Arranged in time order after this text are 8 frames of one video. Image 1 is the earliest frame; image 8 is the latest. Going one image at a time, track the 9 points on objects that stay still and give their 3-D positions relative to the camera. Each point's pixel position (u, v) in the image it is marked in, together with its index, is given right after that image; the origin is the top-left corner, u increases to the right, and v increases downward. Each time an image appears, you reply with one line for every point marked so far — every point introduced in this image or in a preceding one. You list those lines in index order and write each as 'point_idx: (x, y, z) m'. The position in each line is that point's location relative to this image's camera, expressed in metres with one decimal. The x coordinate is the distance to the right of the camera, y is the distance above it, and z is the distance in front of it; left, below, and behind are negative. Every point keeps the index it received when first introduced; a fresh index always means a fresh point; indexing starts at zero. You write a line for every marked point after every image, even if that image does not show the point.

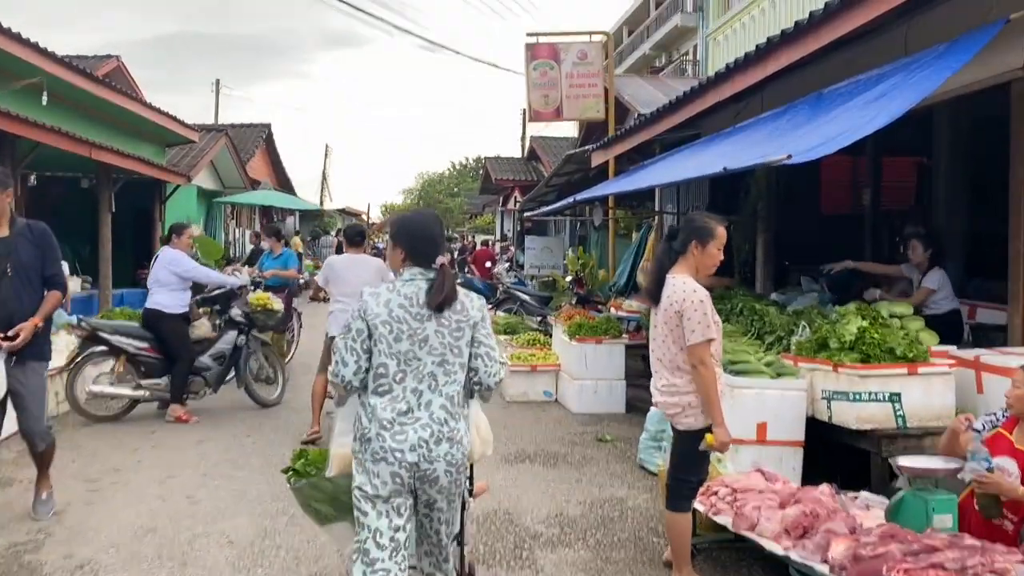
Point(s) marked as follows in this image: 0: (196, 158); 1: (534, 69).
0: (-6.6, +2.7, +17.3) m
1: (+0.3, +3.3, +12.4) m
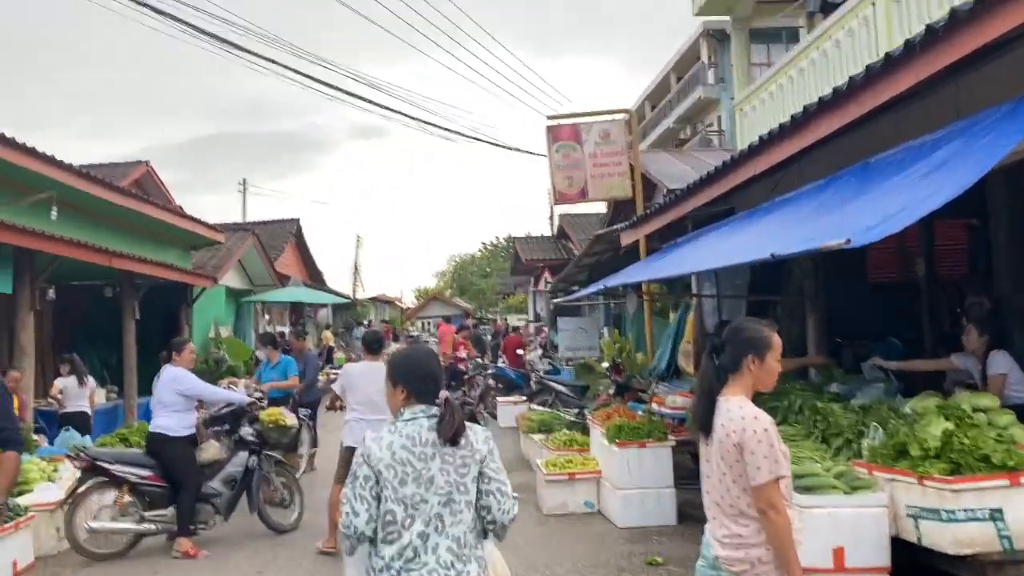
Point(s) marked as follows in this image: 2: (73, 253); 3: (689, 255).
0: (-6.0, +0.6, +17.2) m
1: (+0.6, +2.0, +12.1) m
2: (-5.6, +0.4, +10.5) m
3: (+1.7, +0.3, +8.1) m
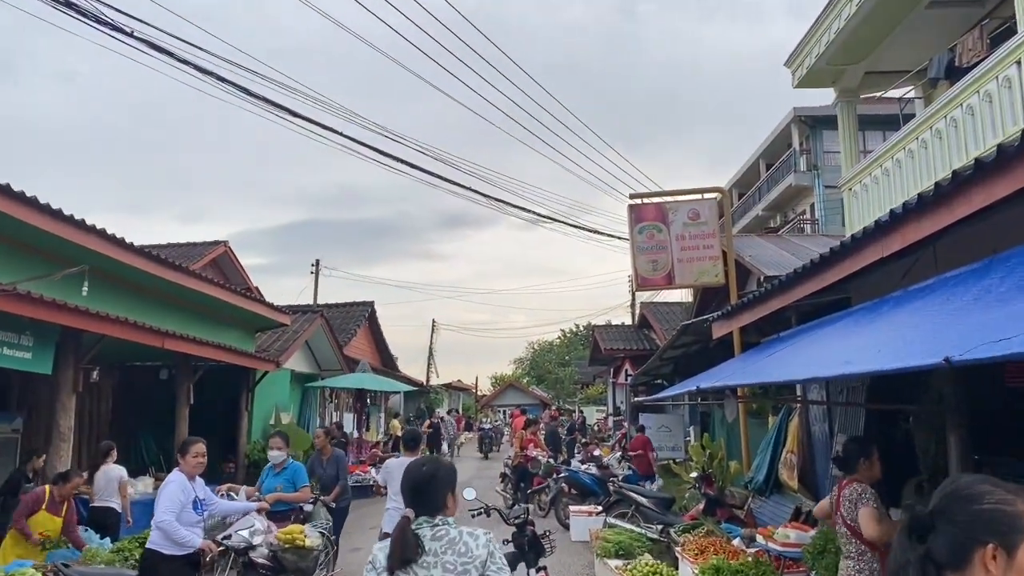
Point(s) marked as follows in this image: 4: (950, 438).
0: (-4.5, -1.1, +16.6) m
1: (+1.7, +0.7, +11.1) m
2: (-4.7, -0.5, +9.9) m
3: (+2.3, -0.6, +6.8) m
4: (+3.2, -1.1, +6.0) m
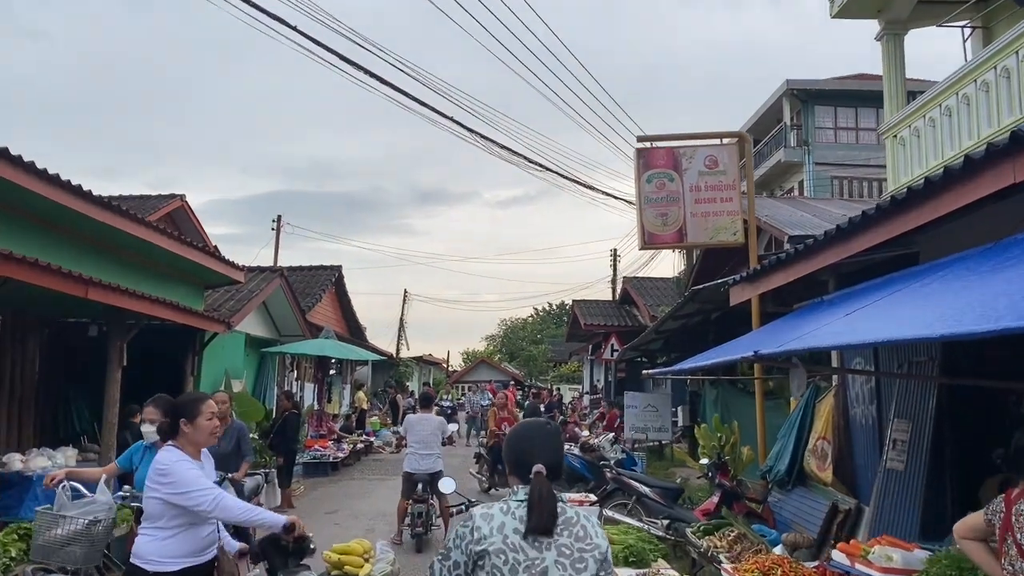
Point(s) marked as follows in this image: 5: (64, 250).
0: (-4.9, -0.3, +14.9) m
1: (+1.5, +1.2, +9.6) m
2: (-4.8, +0.1, +8.2) m
3: (+2.3, -0.2, +5.4) m
4: (+3.1, -0.8, +4.6) m
5: (-5.8, +0.5, +10.9) m
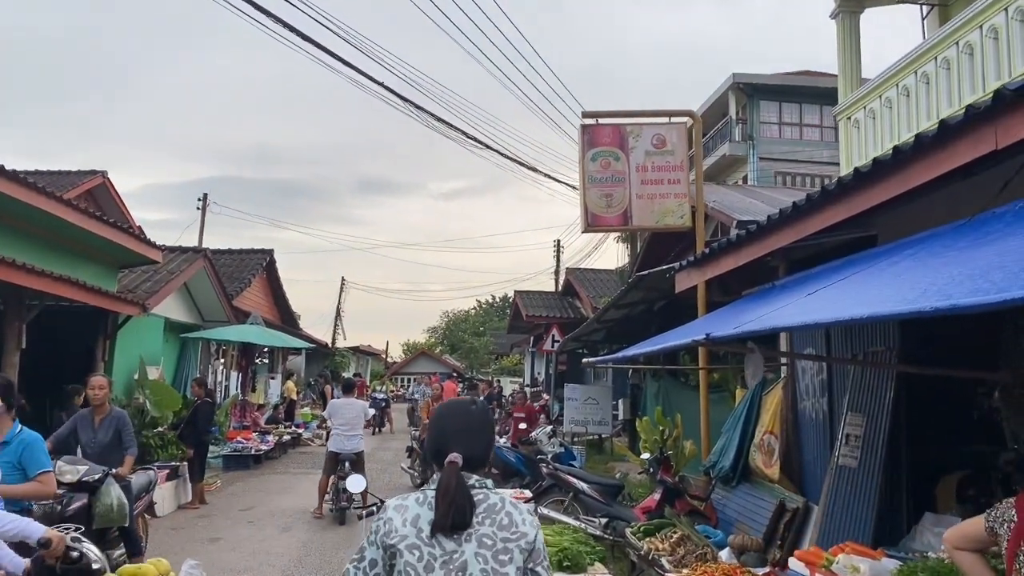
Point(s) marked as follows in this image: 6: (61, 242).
0: (-5.9, +0.1, +14.0) m
1: (+0.9, +1.4, +9.0) m
2: (-5.4, +0.4, +7.3) m
3: (+1.8, -0.1, +4.9) m
4: (+2.7, -0.7, +4.2) m
5: (-6.6, +0.8, +9.9) m
6: (-6.6, +0.7, +12.1) m
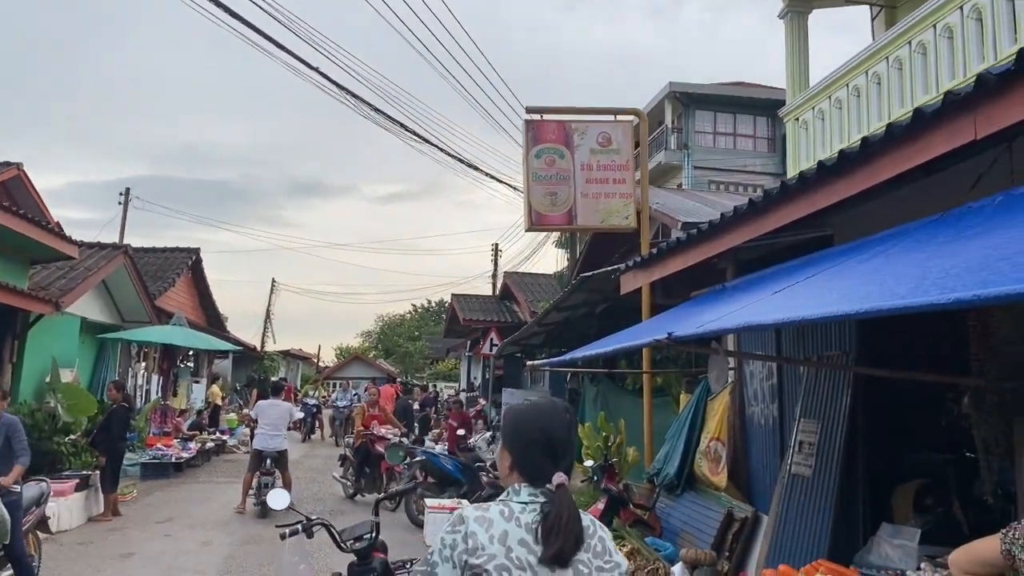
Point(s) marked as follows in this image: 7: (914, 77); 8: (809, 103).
0: (-6.9, +0.1, +13.1) m
1: (+0.2, +1.4, +8.7) m
2: (-5.9, +0.5, +6.5) m
3: (+1.5, -0.1, +4.7) m
4: (+2.5, -0.7, +4.0) m
5: (-7.3, +0.9, +9.0) m
6: (-7.4, +0.7, +11.2) m
7: (+3.1, +1.6, +6.4) m
8: (+2.8, +1.8, +7.9) m
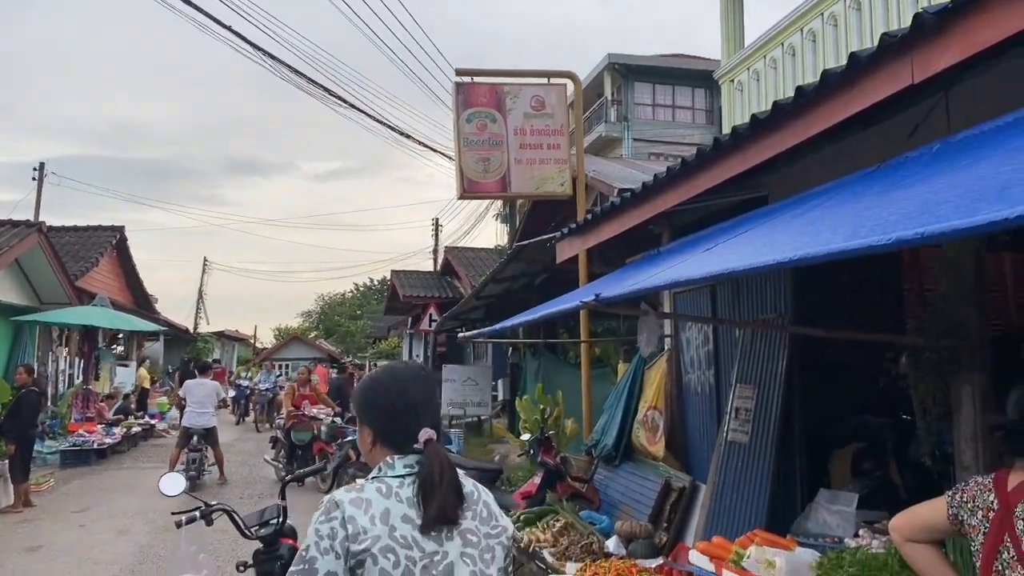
0: (-7.9, +0.4, +12.3) m
1: (-0.5, +1.7, +8.4) m
2: (-6.4, +0.6, +5.8) m
3: (+1.1, +0.1, +4.5) m
4: (+2.1, -0.5, +3.9) m
5: (-8.0, +1.1, +8.2) m
6: (-8.3, +1.0, +10.4) m
7: (+2.5, +1.9, +6.3) m
8: (+2.2, +2.1, +7.7) m
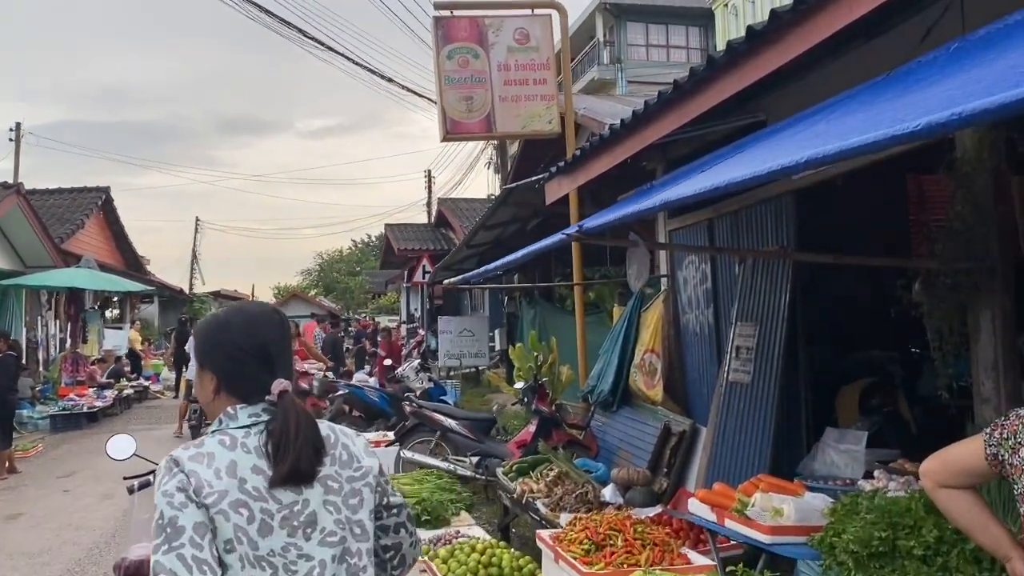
0: (-8.0, +0.9, +12.0) m
1: (-0.6, +2.2, +8.0) m
2: (-6.5, +0.8, +5.4) m
3: (+1.0, +0.5, +4.1) m
4: (+2.0, -0.1, +3.6) m
5: (-8.1, +1.3, +7.8) m
6: (-8.4, +1.4, +10.0) m
7: (+2.4, +2.4, +5.8) m
8: (+2.0, +2.7, +7.3) m
